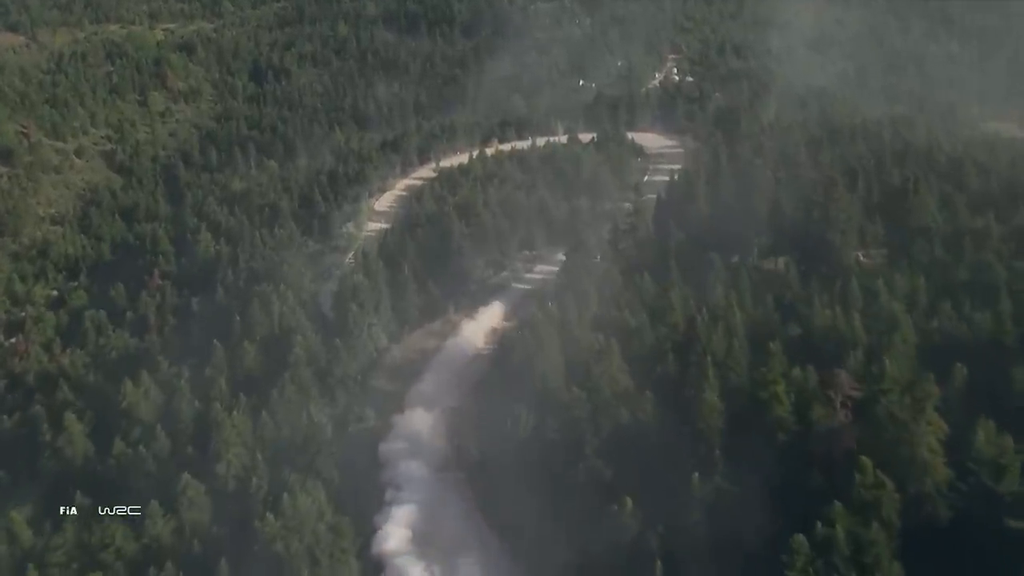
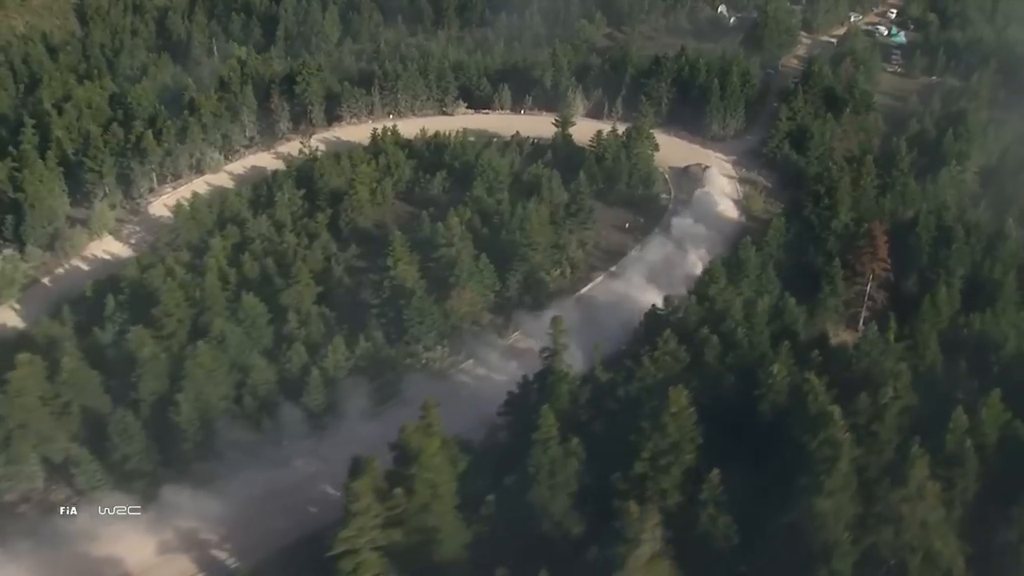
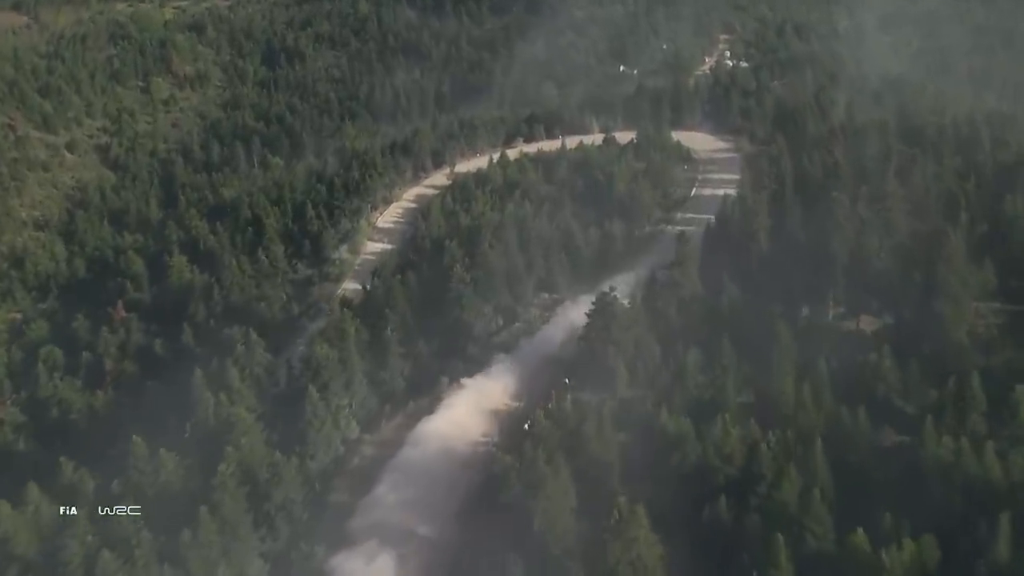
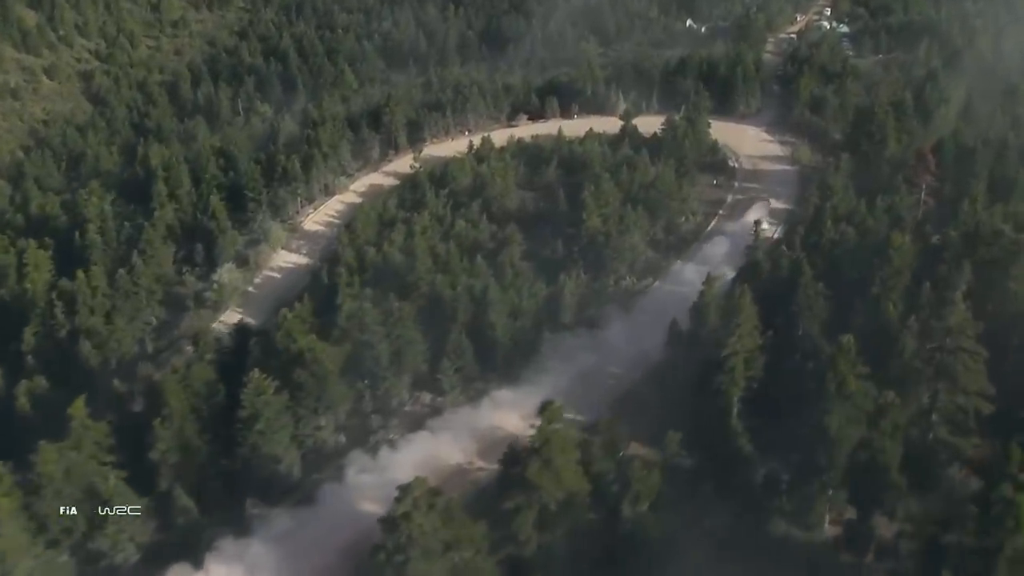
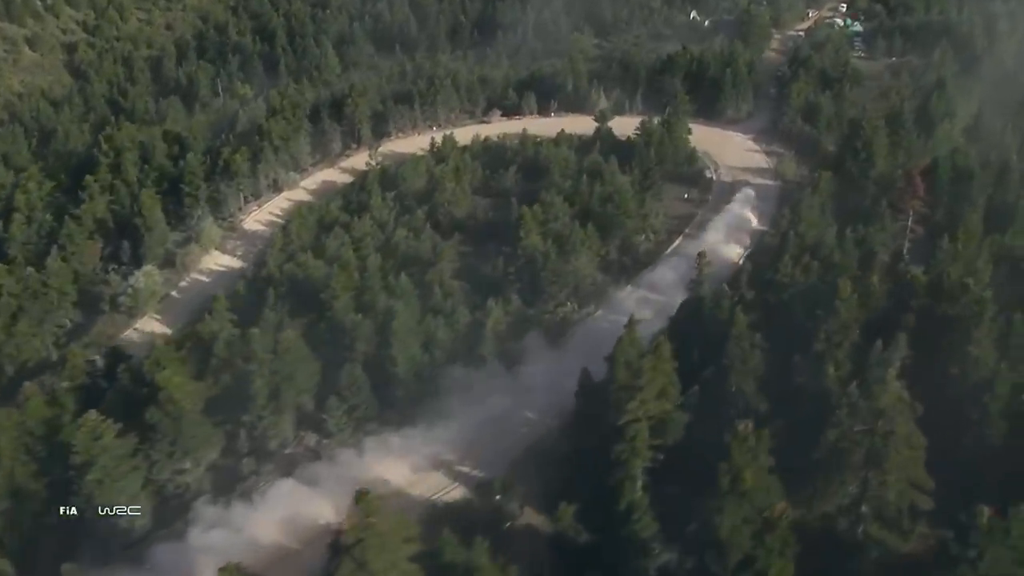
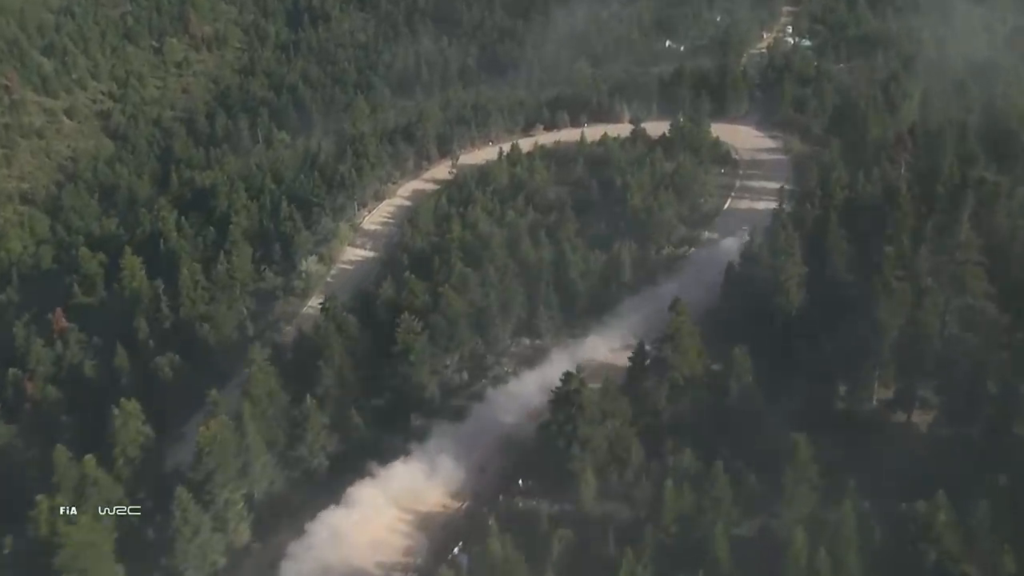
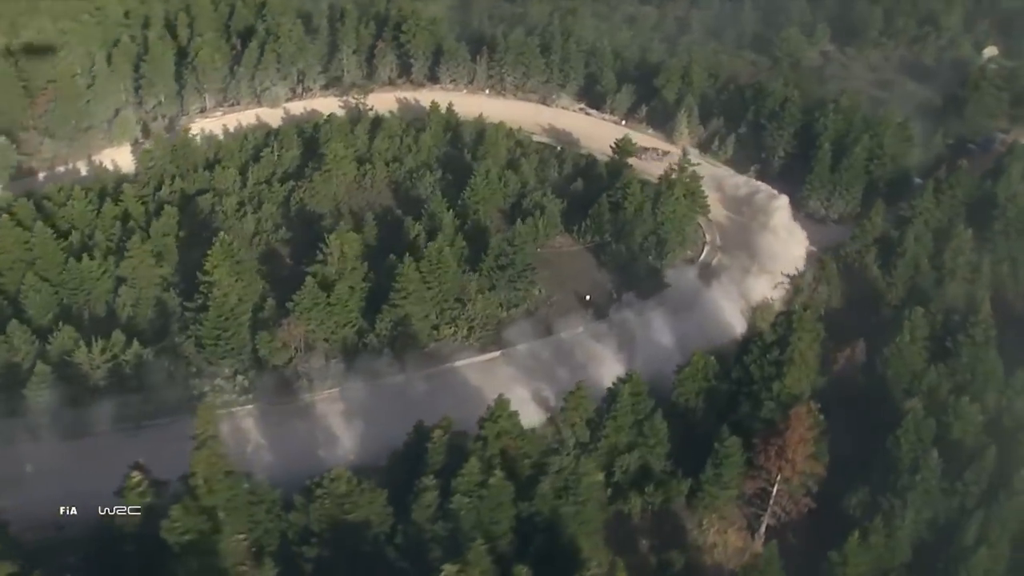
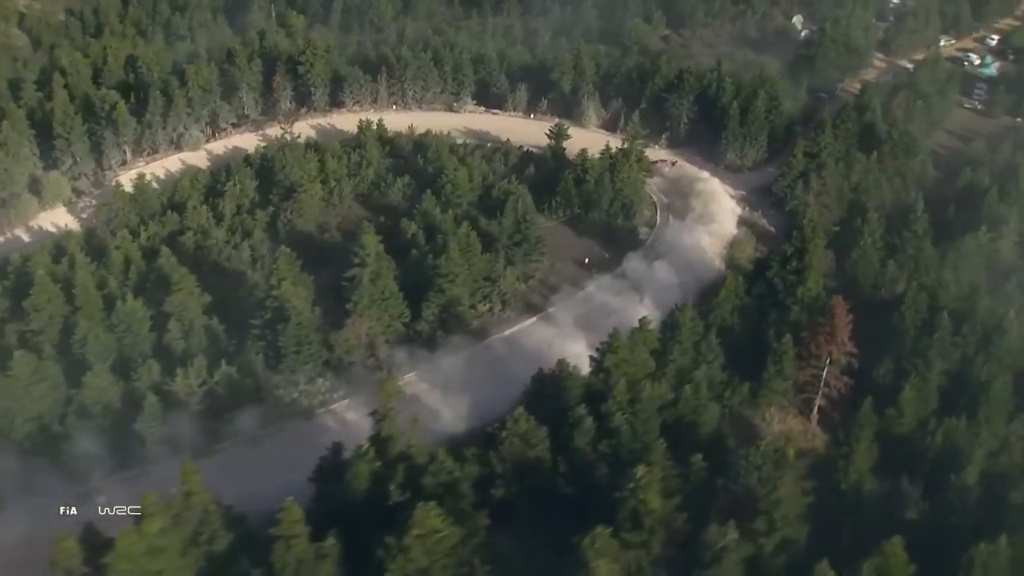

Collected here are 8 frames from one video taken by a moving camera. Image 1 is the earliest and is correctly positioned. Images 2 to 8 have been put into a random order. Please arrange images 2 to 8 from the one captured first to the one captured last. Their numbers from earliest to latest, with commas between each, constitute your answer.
3, 6, 4, 5, 2, 8, 7
